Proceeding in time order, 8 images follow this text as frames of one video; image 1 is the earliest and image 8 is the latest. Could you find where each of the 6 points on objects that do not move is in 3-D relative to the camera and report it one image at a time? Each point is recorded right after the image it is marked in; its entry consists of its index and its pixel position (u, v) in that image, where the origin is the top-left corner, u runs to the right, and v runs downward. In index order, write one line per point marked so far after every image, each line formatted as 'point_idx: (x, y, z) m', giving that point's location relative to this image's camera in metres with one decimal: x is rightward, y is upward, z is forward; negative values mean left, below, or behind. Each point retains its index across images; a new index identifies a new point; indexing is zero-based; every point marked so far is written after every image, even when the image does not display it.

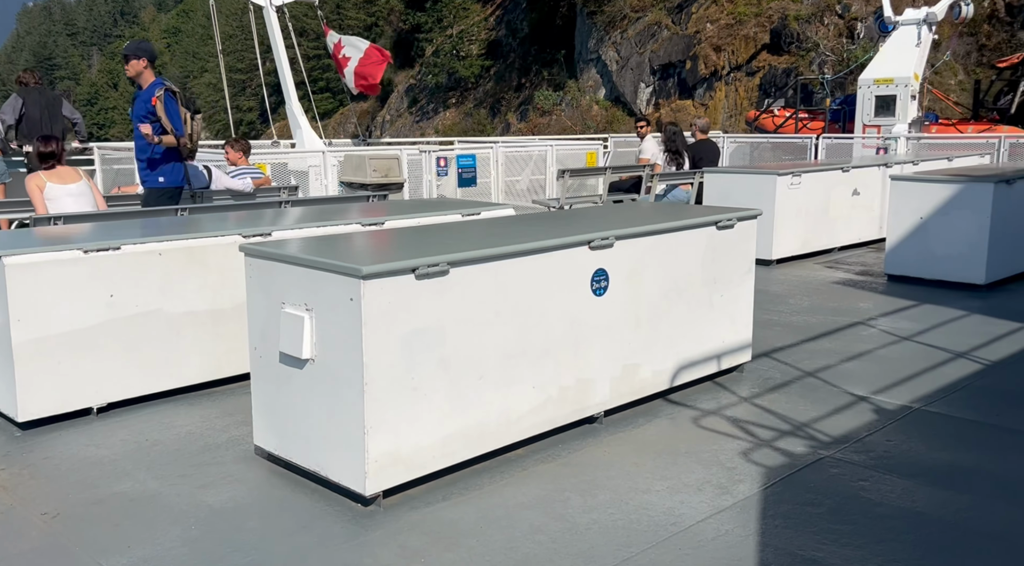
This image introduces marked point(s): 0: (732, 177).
0: (+2.4, +1.1, +9.7) m
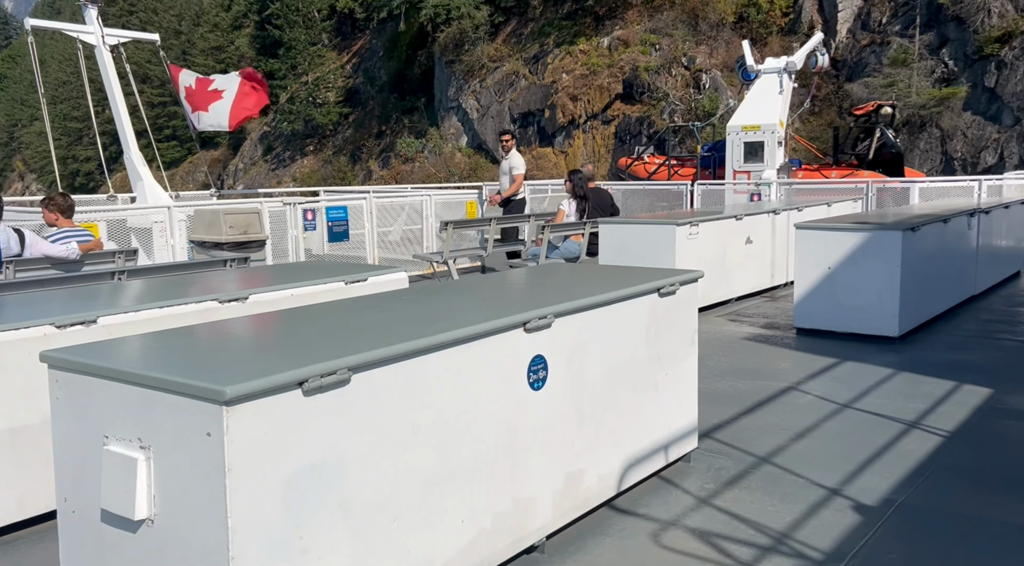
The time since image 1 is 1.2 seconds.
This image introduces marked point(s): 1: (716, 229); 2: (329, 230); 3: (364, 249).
0: (+1.2, +0.6, +9.1) m
1: (+2.1, +0.6, +9.3) m
2: (-2.3, +0.7, +11.0) m
3: (-1.9, +0.4, +11.5) m
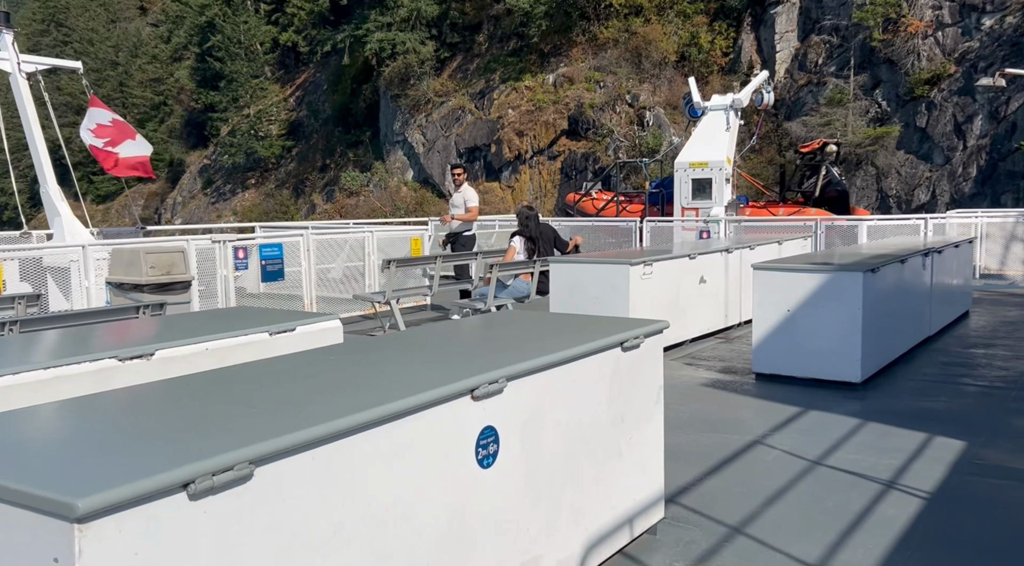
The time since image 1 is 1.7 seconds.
0: (+0.7, +0.2, +8.7) m
1: (+1.6, +0.2, +9.0) m
2: (-2.9, +0.2, +10.4) m
3: (-2.6, -0.1, +11.0) m
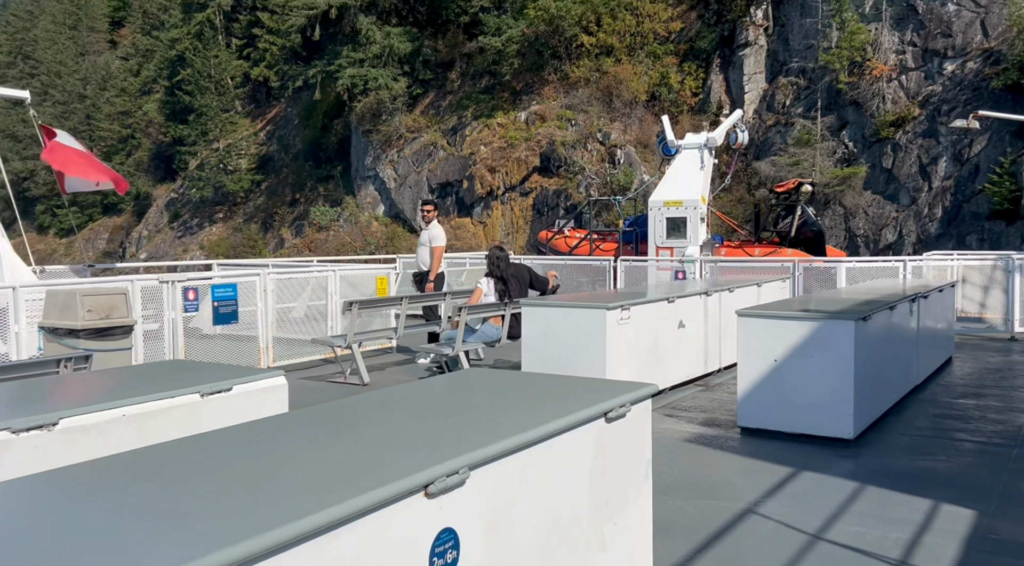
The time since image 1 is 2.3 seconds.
0: (+0.4, -0.3, +8.2) m
1: (+1.3, -0.3, +8.5) m
2: (-3.2, -0.3, +9.8) m
3: (-2.9, -0.6, +10.3) m
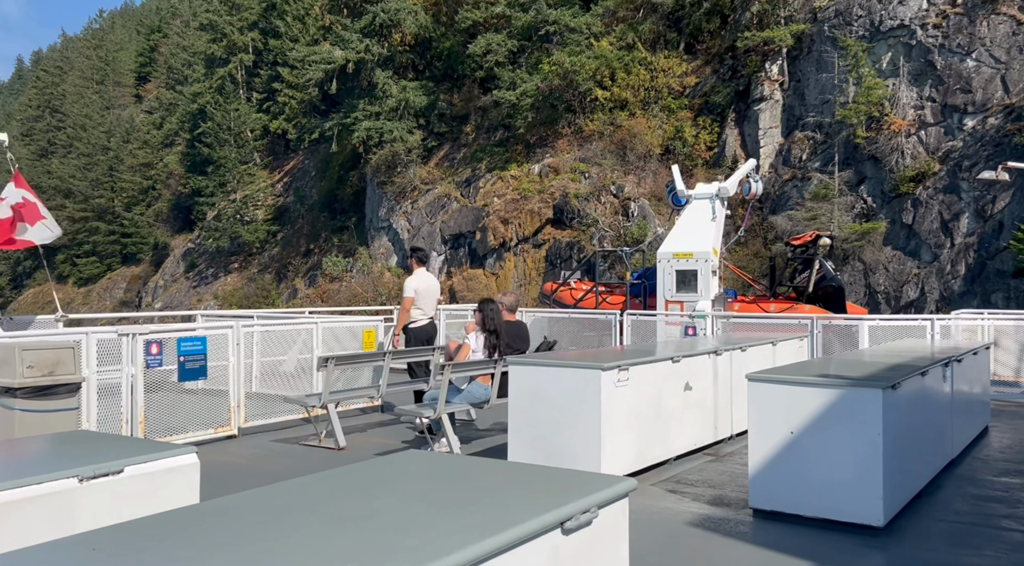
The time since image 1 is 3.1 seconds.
0: (+0.3, -0.7, +7.4) m
1: (+1.2, -0.8, +7.7) m
2: (-3.3, -0.8, +9.0) m
3: (-3.0, -1.1, +9.6) m
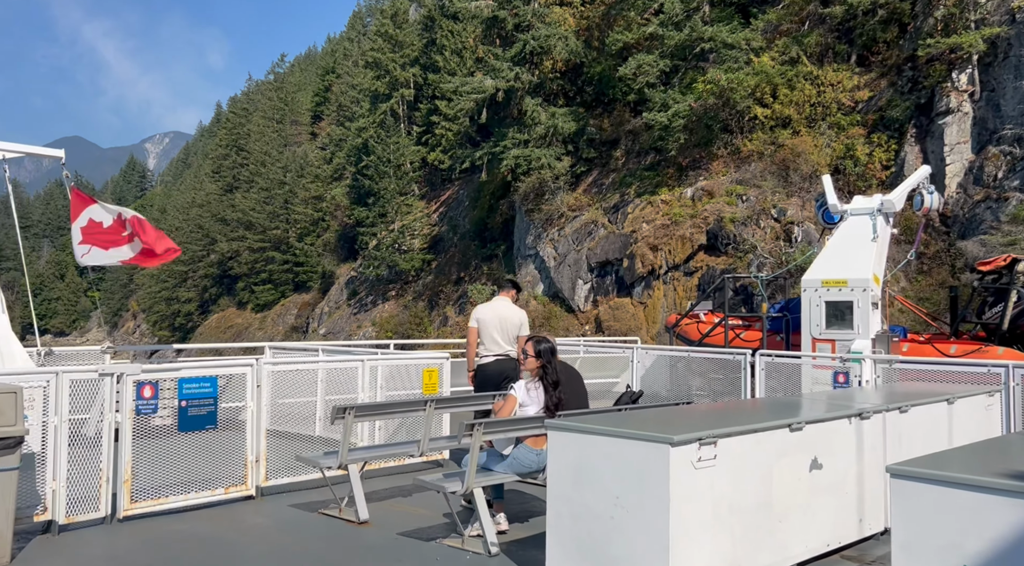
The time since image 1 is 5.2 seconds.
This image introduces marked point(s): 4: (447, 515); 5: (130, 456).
0: (+0.5, -0.9, +5.3) m
1: (+1.4, -1.0, +5.3) m
2: (-2.7, -1.1, +7.5) m
3: (-2.4, -1.4, +8.0) m
4: (-0.5, -1.9, +7.3) m
5: (-3.0, -1.4, +7.2) m
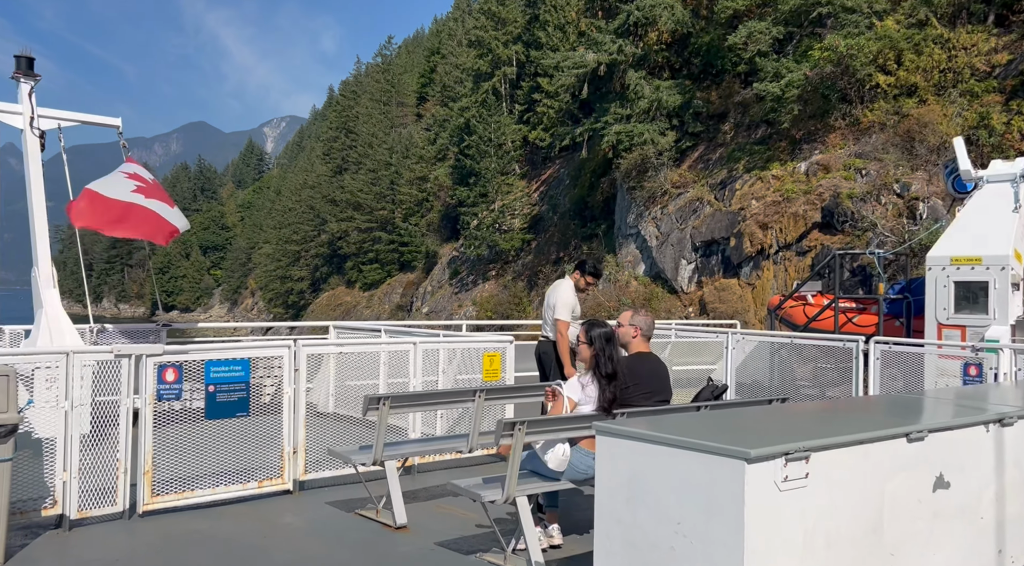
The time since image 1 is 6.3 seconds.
0: (+0.6, -0.8, +4.2) m
1: (+1.6, -0.8, +4.2) m
2: (-2.3, -0.9, +6.8) m
3: (-1.8, -1.2, +7.2) m
4: (-0.1, -1.7, +6.4) m
5: (-2.6, -1.2, +6.5) m
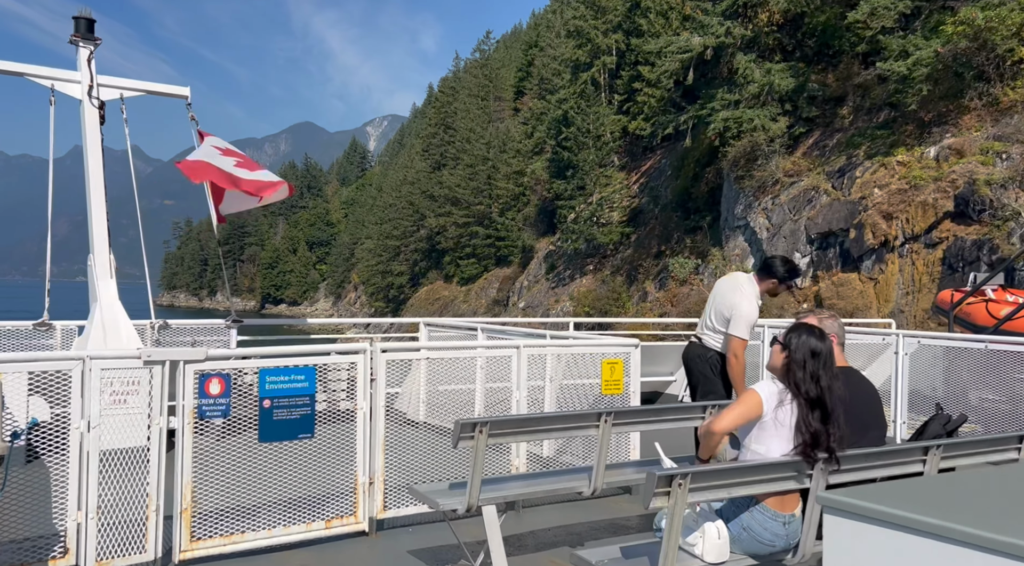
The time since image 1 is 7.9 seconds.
0: (+1.2, -0.7, +2.5) m
1: (+2.1, -0.8, +2.4) m
2: (-1.5, -0.8, +5.4) m
3: (-1.0, -1.1, +5.8) m
4: (+0.6, -1.6, +4.7) m
5: (-1.8, -1.1, +5.2) m
